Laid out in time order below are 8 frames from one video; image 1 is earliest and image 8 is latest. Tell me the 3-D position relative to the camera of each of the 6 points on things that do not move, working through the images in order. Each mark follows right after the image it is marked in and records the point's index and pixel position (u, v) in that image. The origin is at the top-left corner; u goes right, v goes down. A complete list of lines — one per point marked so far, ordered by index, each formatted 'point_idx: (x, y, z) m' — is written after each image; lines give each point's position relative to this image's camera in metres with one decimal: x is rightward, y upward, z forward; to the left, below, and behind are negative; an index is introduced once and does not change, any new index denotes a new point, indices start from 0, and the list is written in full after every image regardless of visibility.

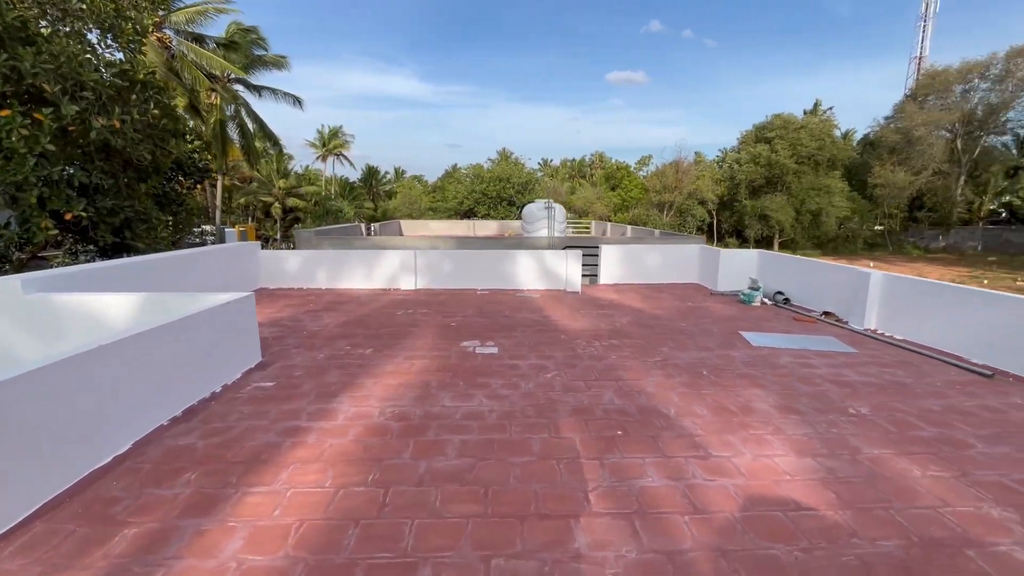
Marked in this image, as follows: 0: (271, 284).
0: (-4.4, +0.1, +8.9) m
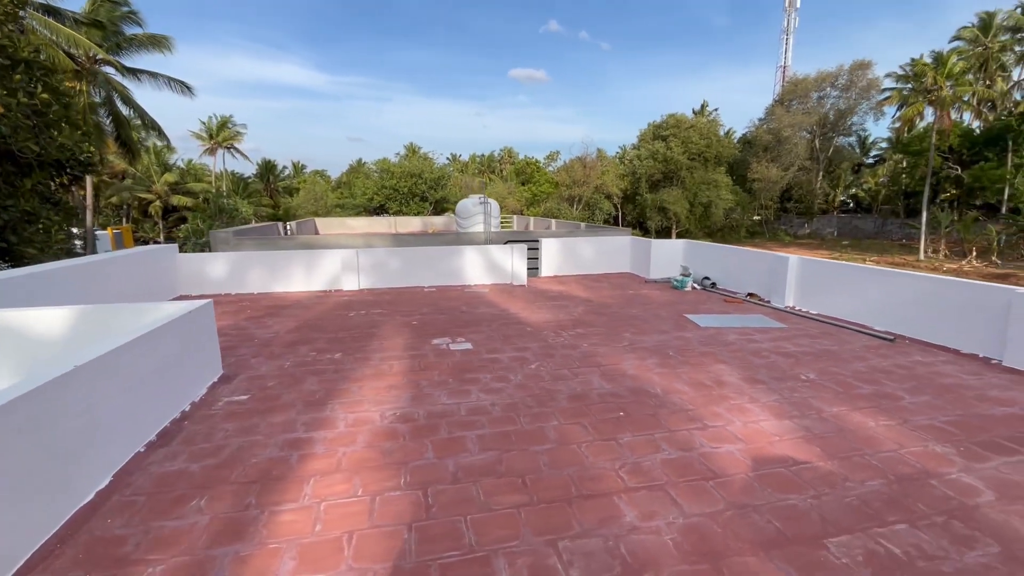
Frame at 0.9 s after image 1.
0: (-5.3, 0.0, +8.1) m
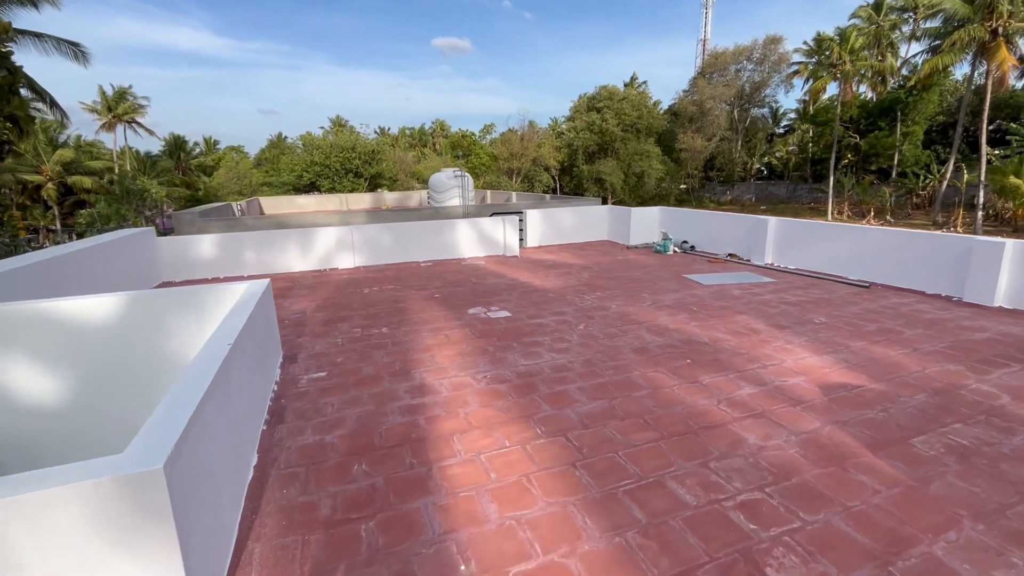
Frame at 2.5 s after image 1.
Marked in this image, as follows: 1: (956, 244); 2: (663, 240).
0: (-5.2, +0.2, +7.5) m
1: (+5.2, +0.5, +5.6) m
2: (+3.0, +0.9, +9.4) m
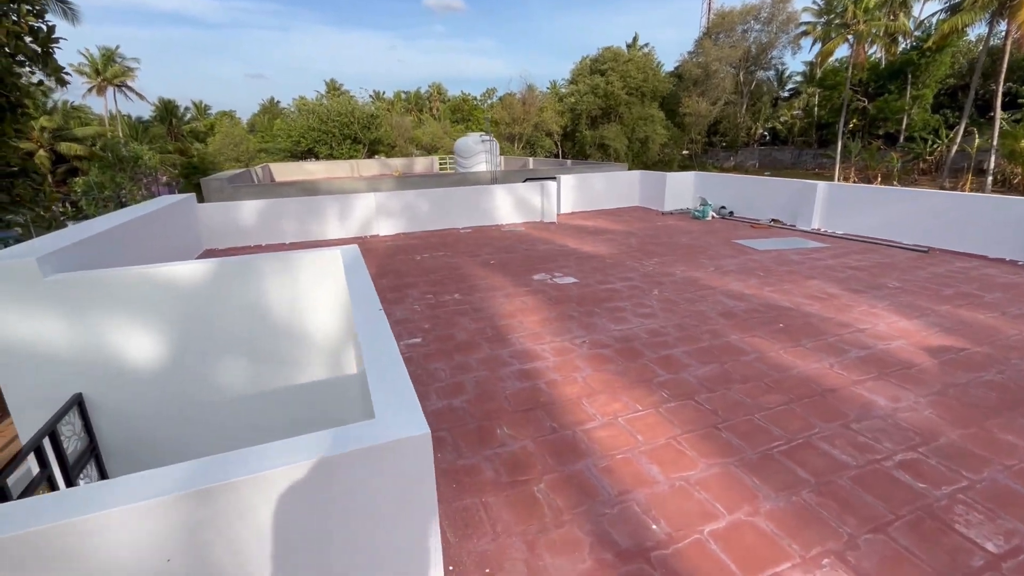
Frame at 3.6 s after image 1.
0: (-4.5, +0.7, +7.4) m
1: (+5.9, +0.9, +5.5) m
2: (+3.7, +1.6, +9.3) m
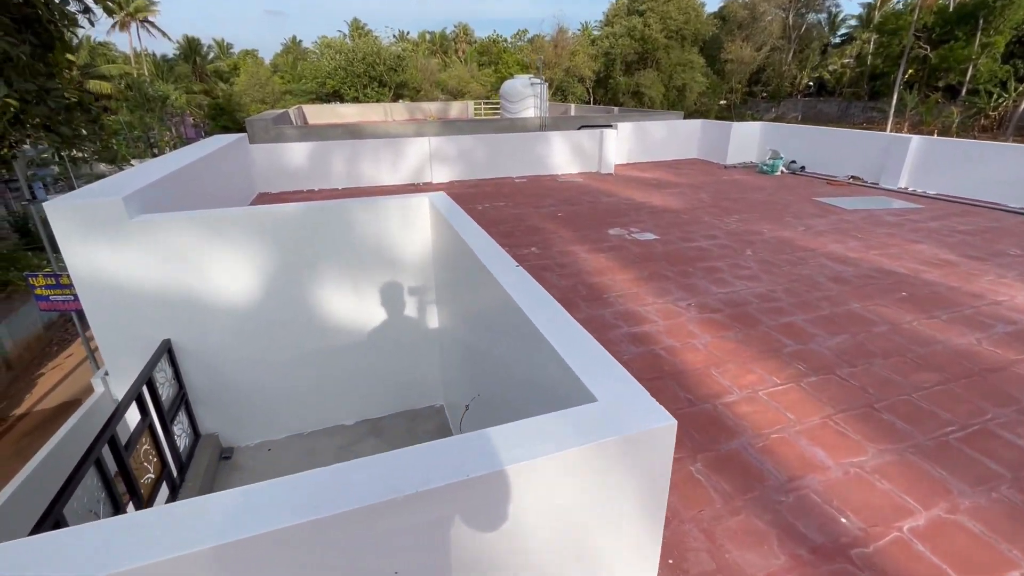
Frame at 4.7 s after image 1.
0: (-3.6, +1.5, +7.2) m
1: (+6.7, +1.2, +4.9) m
2: (+4.7, +2.3, +8.7) m
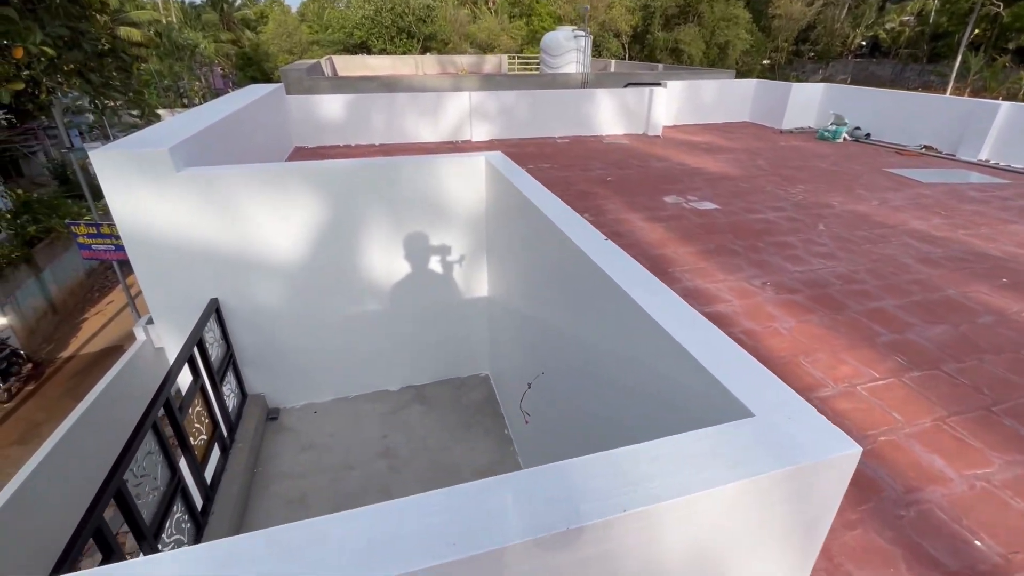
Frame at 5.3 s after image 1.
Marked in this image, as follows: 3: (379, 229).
0: (-3.0, +2.1, +7.0) m
1: (+7.2, +1.3, +4.3) m
2: (+5.4, +2.7, +8.1) m
3: (-1.1, +0.5, +3.9) m
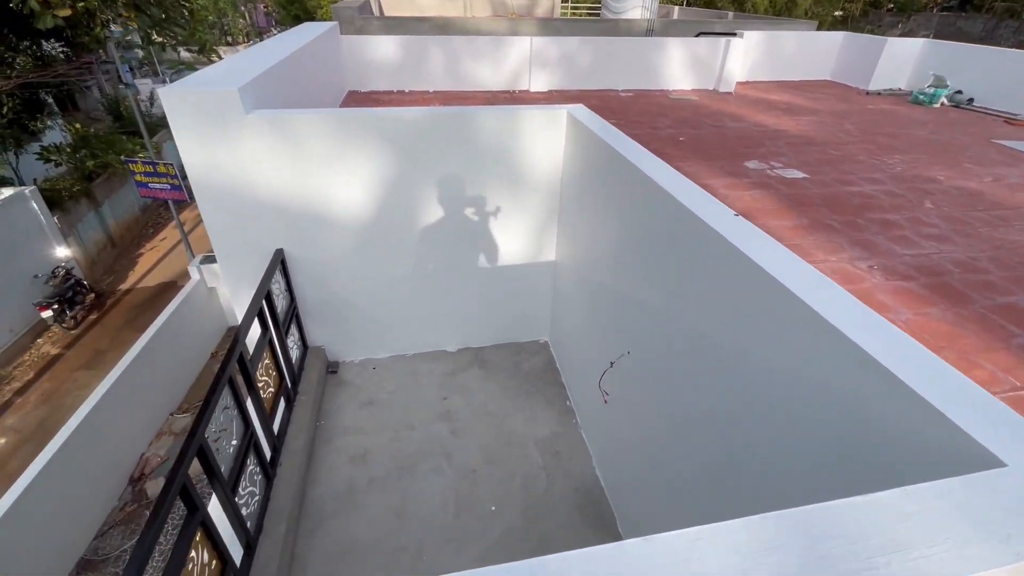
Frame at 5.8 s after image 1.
0: (-2.1, +2.9, +6.8) m
1: (+7.8, +1.1, +3.5) m
2: (+6.3, +3.0, +7.2) m
3: (-0.5, +0.8, +3.7) m
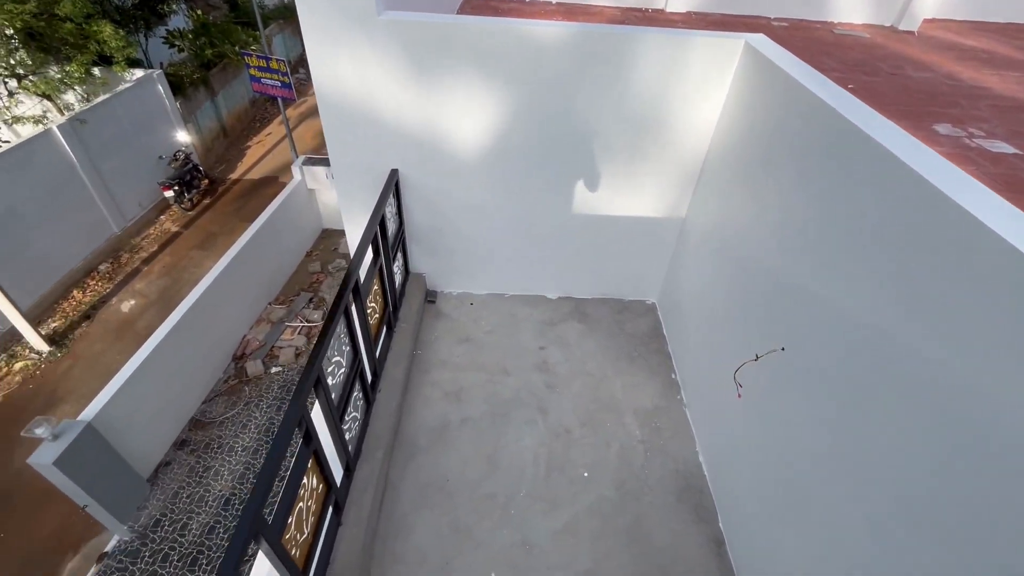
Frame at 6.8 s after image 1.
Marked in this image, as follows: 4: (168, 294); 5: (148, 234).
0: (-0.4, +3.8, +6.2) m
1: (+8.6, +0.2, +2.0) m
2: (+8.0, +2.8, +5.5) m
3: (+0.4, +1.2, +3.3) m
4: (-5.5, -0.1, +7.7) m
5: (-6.7, +1.0, +8.8) m
